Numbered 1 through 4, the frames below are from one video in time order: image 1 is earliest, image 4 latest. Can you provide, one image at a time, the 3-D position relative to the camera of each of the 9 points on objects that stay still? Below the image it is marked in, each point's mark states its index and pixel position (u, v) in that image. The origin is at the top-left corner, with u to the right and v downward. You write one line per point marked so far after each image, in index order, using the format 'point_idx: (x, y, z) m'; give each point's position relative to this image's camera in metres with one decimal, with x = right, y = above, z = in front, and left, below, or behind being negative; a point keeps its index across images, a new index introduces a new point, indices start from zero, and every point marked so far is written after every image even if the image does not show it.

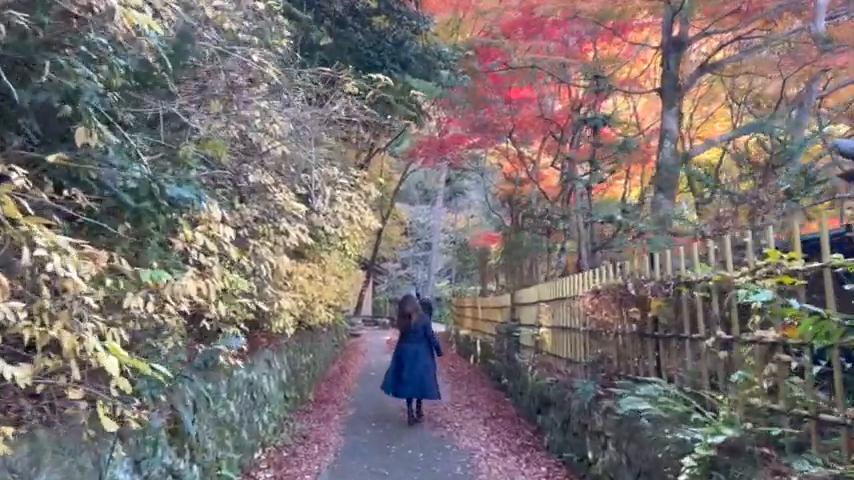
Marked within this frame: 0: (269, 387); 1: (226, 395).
0: (-2.1, -1.9, +9.2) m
1: (-2.0, -1.6, +7.0) m
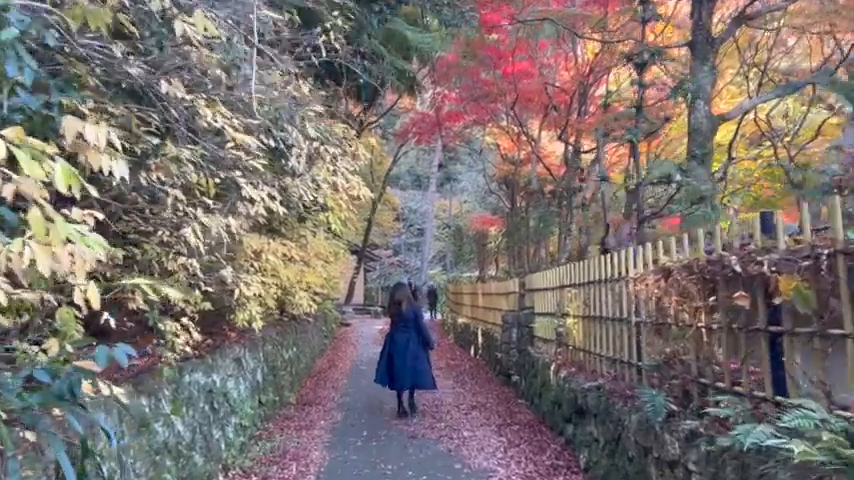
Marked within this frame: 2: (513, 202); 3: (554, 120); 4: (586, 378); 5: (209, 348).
0: (-2.1, -1.6, +7.6) m
1: (-2.0, -1.3, +5.3) m
2: (+2.1, +0.9, +17.4) m
3: (+2.5, +2.3, +14.2) m
4: (+1.6, -1.3, +6.7) m
5: (-2.3, -1.1, +7.3) m
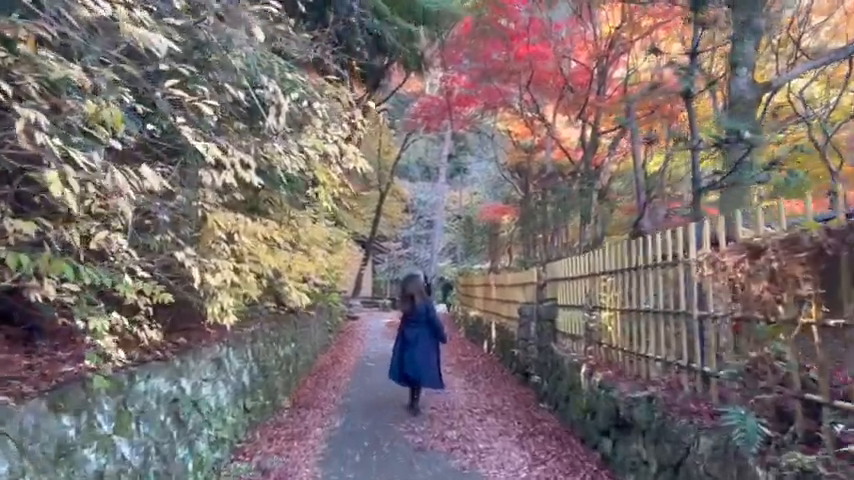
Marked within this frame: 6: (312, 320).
0: (-2.0, -1.5, +6.4) m
1: (-1.9, -1.1, +4.1) m
2: (+2.3, +1.2, +16.2) m
3: (+2.7, +2.6, +13.0) m
4: (+1.6, -1.2, +5.6) m
5: (-2.2, -1.0, +6.2) m
6: (-2.5, -1.7, +15.0) m
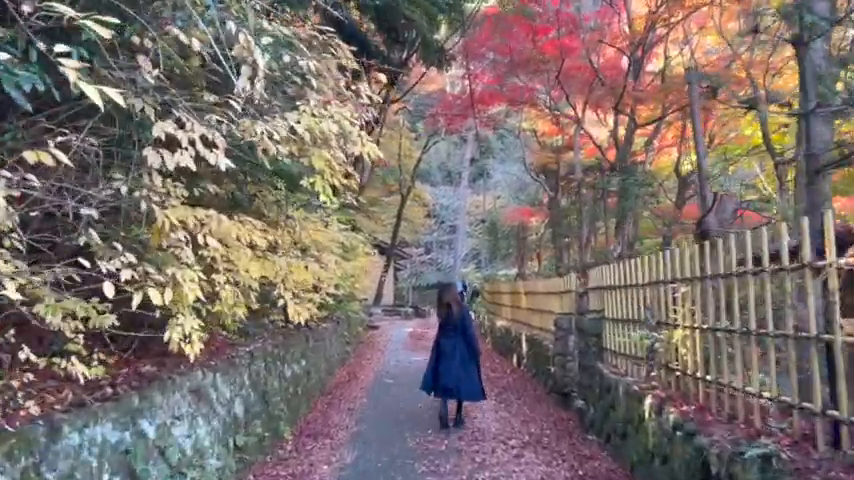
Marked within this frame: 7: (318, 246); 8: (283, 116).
0: (-1.8, -1.5, +5.2) m
1: (-1.8, -1.2, +2.9) m
2: (+2.8, +1.1, +14.8) m
3: (+3.0, +2.5, +11.7) m
4: (+1.8, -1.1, +4.2) m
5: (-2.0, -1.0, +5.0) m
6: (-2.0, -1.8, +13.8) m
7: (-1.2, 0.0, +7.3) m
8: (-0.9, +0.8, +4.4) m
